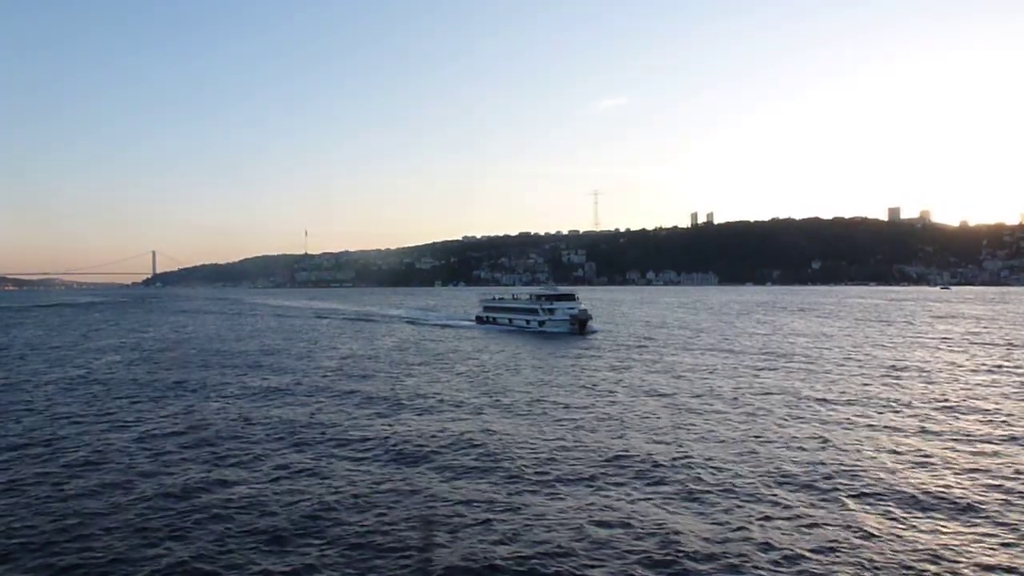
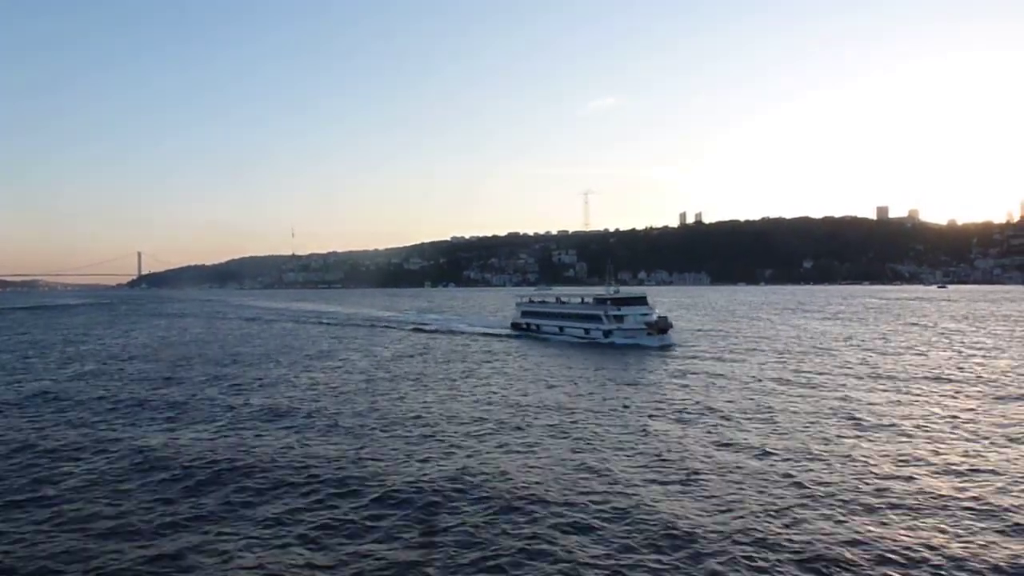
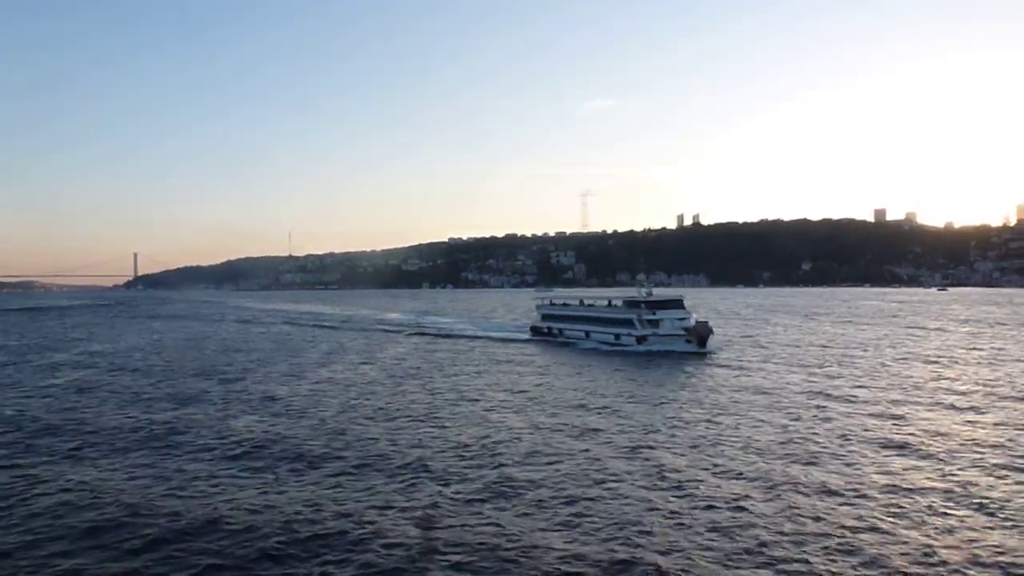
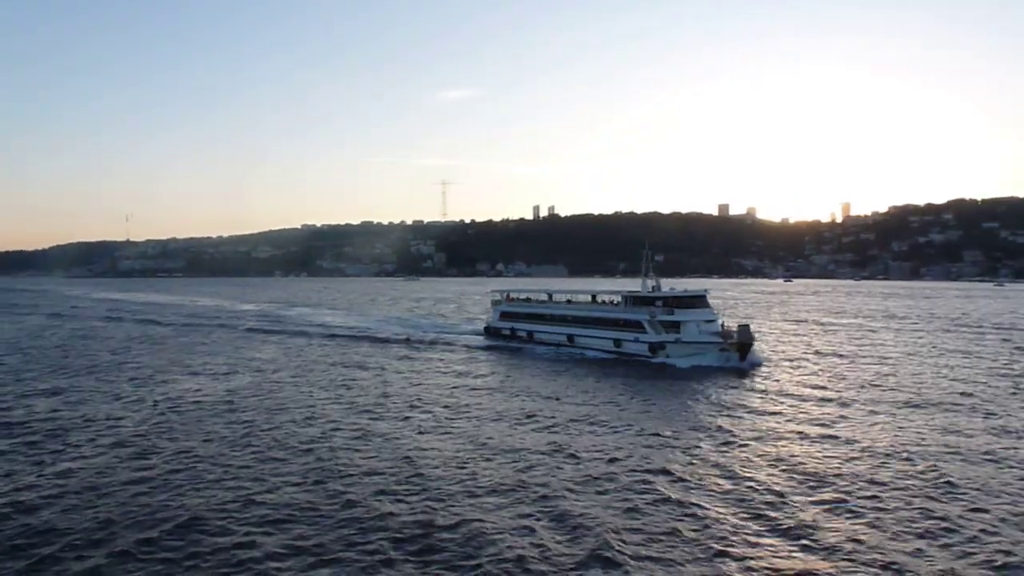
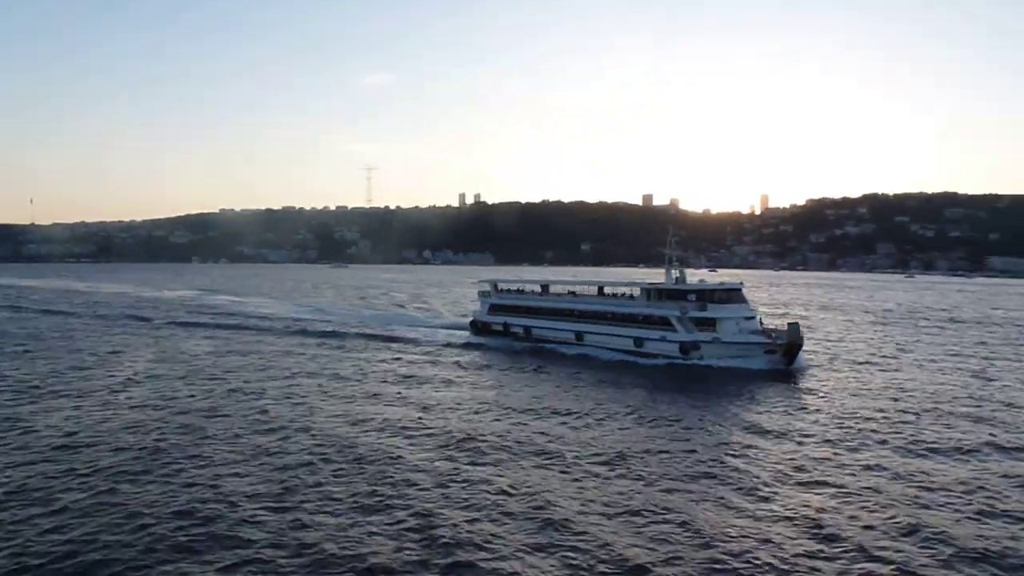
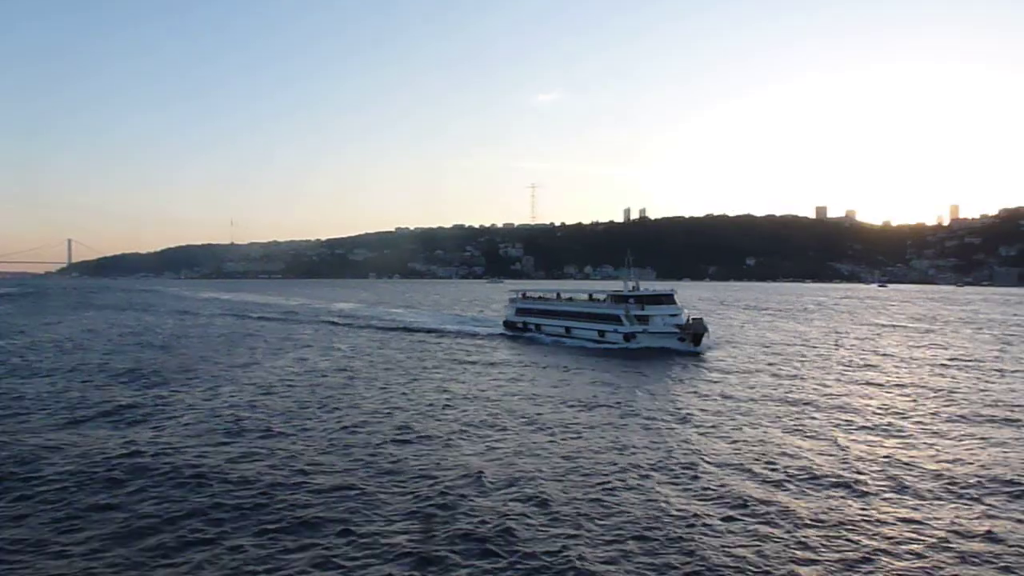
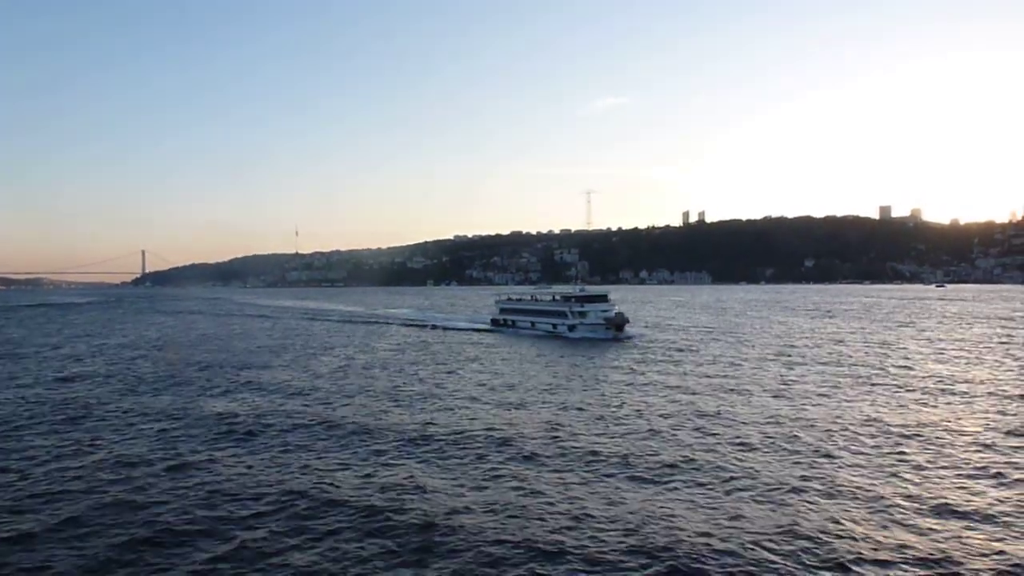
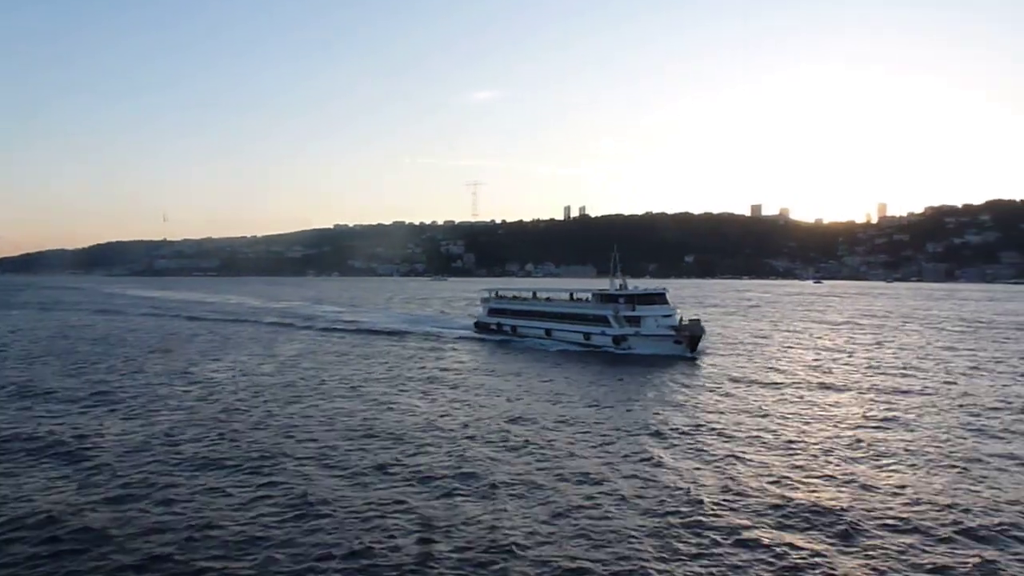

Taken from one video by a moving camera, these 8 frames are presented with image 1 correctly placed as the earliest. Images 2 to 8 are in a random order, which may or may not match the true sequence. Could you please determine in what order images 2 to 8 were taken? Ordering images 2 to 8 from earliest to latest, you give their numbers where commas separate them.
7, 2, 3, 6, 8, 4, 5
